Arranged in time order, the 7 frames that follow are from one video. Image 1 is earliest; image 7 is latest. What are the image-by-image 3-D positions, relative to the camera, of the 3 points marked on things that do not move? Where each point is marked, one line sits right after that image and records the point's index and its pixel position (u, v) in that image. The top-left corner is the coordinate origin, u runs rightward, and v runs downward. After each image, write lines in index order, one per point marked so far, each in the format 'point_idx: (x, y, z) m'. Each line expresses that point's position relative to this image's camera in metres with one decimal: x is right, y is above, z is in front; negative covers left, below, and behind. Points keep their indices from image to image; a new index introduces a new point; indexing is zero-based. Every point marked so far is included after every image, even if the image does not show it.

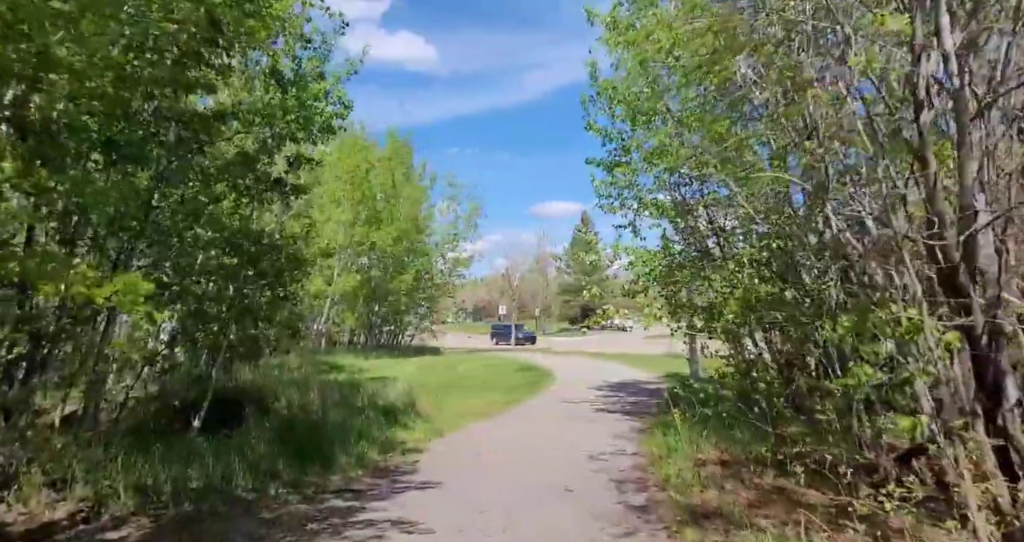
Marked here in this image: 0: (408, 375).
0: (-3.1, -3.1, +18.6) m
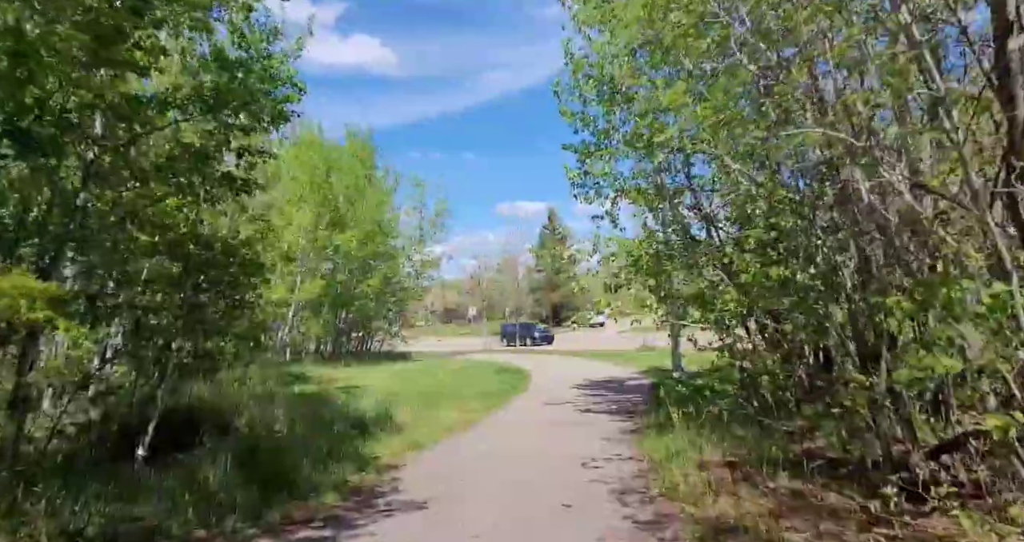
0: (-3.8, -3.2, +17.7) m
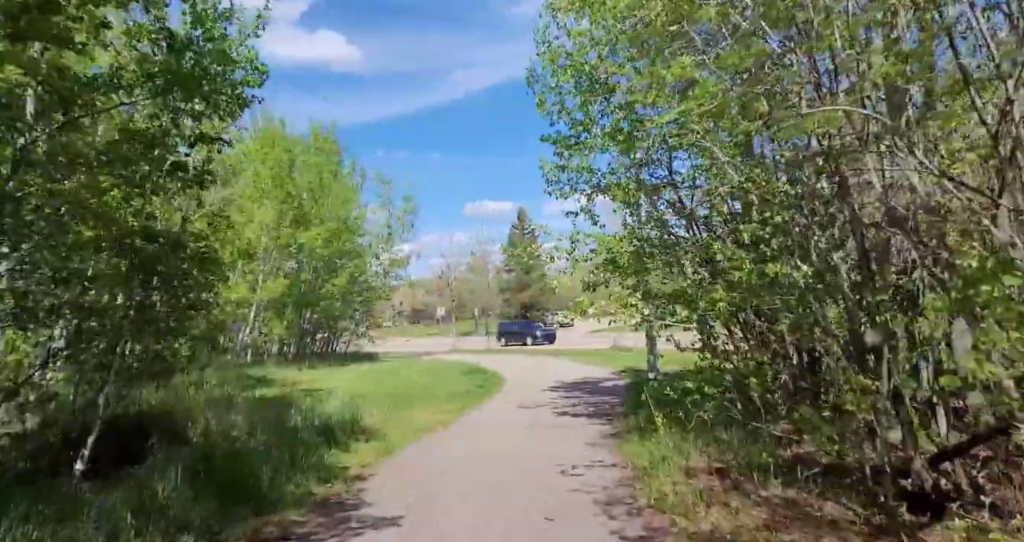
0: (-4.6, -3.2, +17.1) m
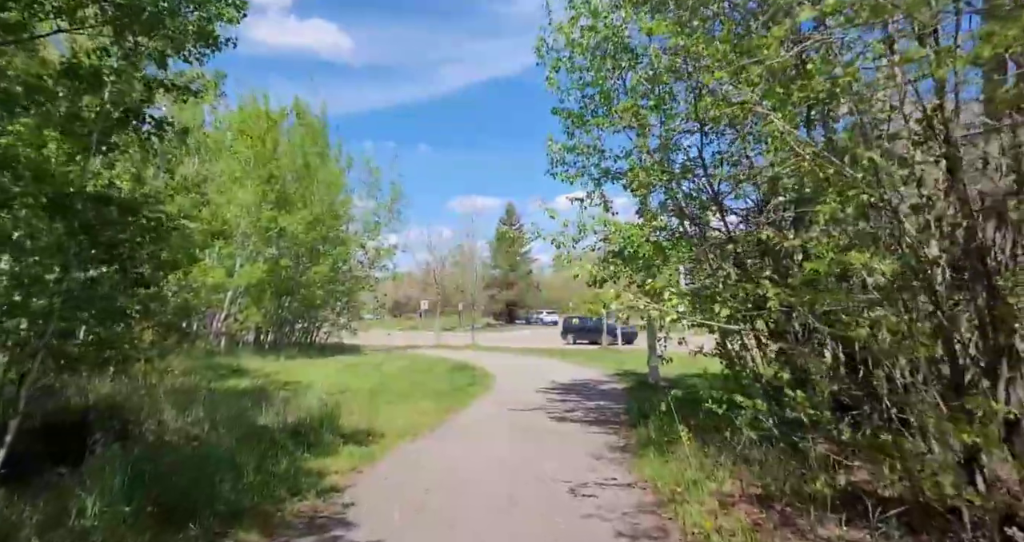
0: (-4.9, -2.8, +16.0) m
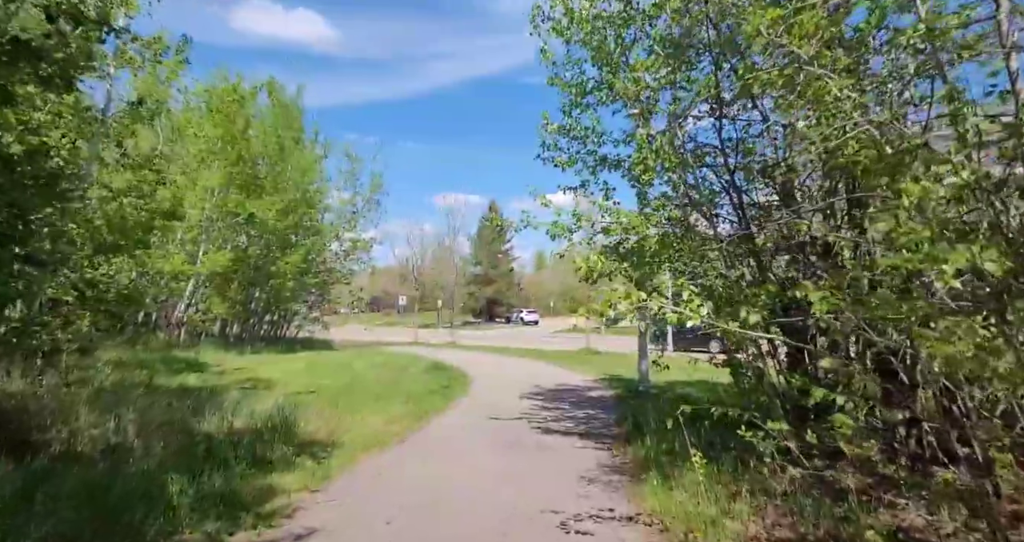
0: (-5.4, -2.5, +14.8) m
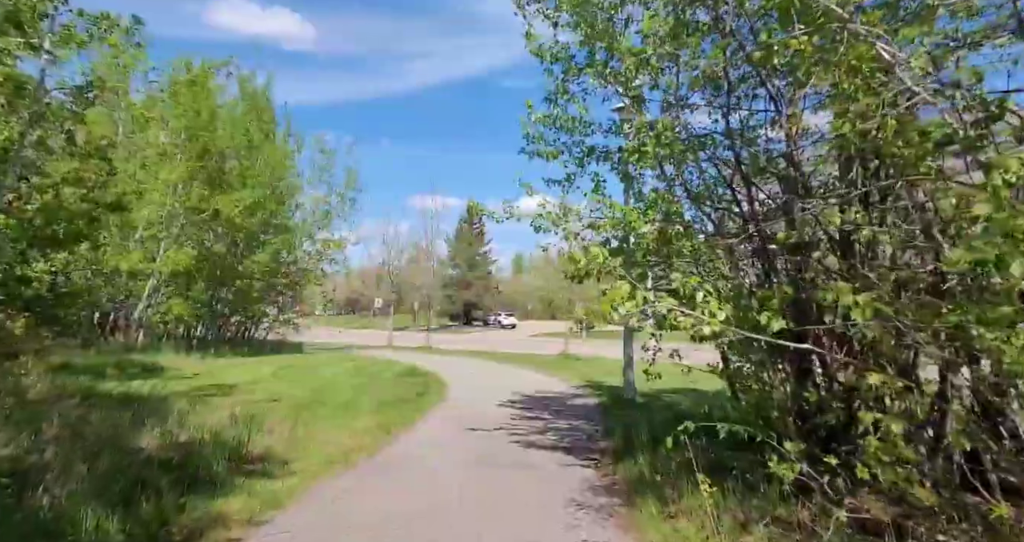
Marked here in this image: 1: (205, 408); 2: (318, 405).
0: (-5.8, -2.5, +13.8) m
1: (-4.5, -2.0, +9.2) m
2: (-3.5, -2.4, +11.2) m
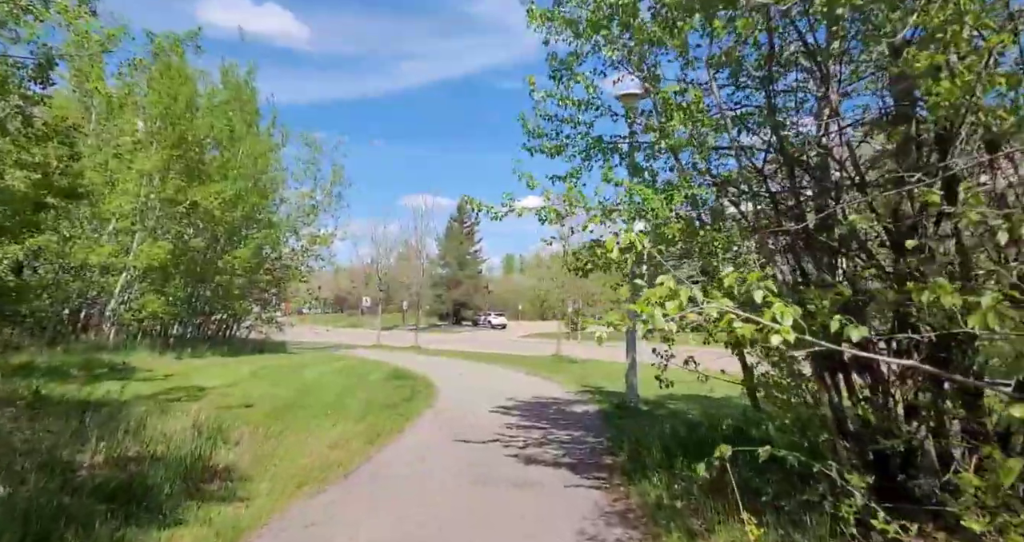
0: (-6.0, -2.4, +12.9) m
1: (-4.6, -1.9, +8.3) m
2: (-3.6, -2.3, +10.3) m
